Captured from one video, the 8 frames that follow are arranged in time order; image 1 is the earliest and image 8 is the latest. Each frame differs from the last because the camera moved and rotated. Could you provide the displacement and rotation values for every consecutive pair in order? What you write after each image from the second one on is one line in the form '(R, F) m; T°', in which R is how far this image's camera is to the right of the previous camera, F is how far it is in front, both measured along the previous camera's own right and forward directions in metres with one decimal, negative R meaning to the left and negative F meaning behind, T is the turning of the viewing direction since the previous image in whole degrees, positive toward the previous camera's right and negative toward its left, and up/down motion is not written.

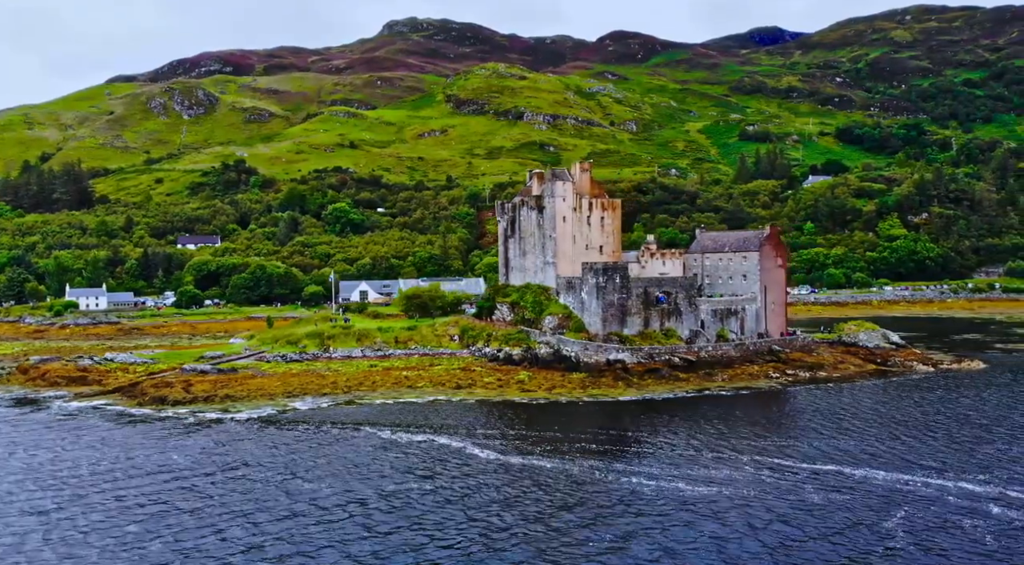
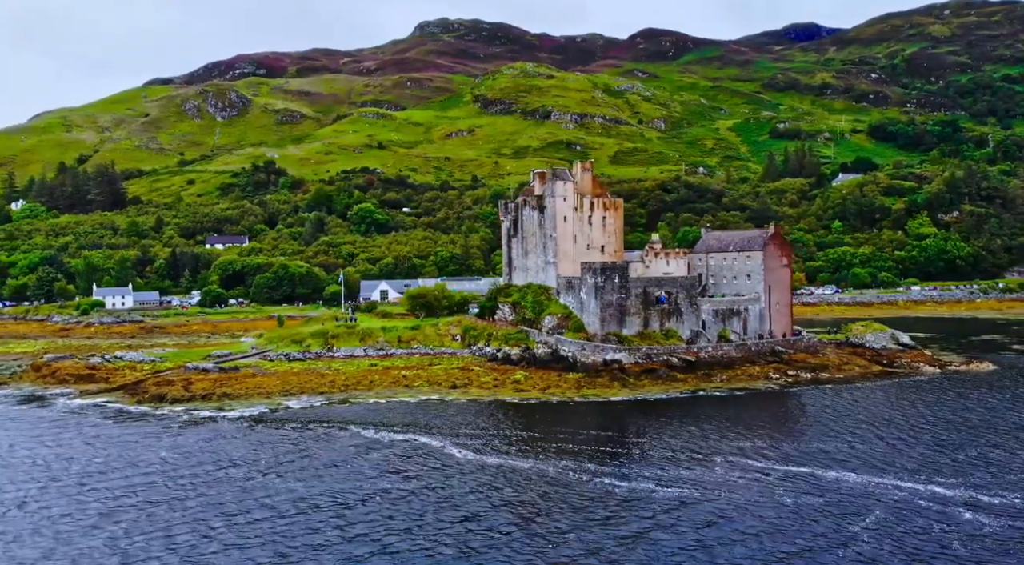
(+3.1, -0.1) m; -2°
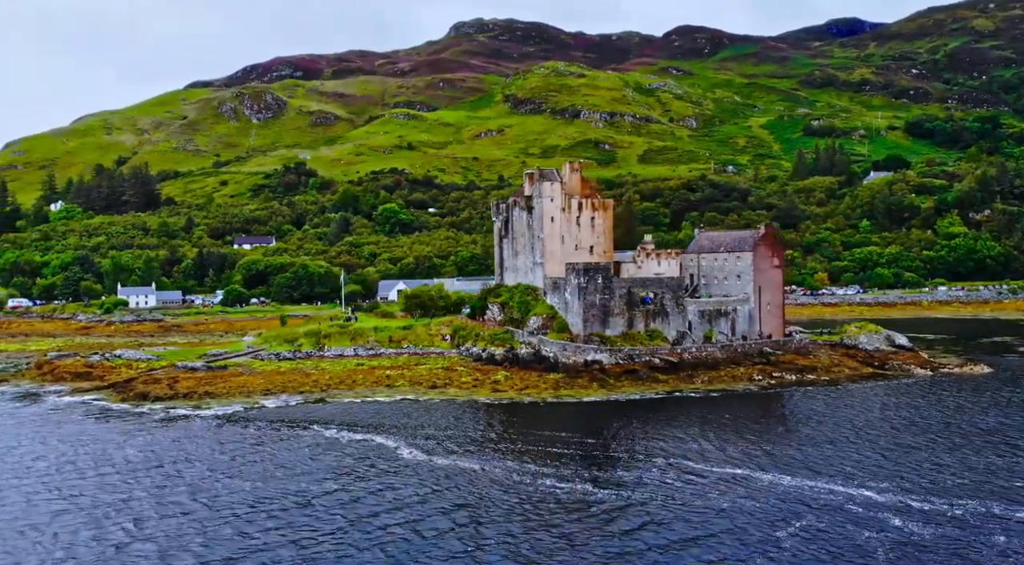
(+4.9, -0.2) m; -3°
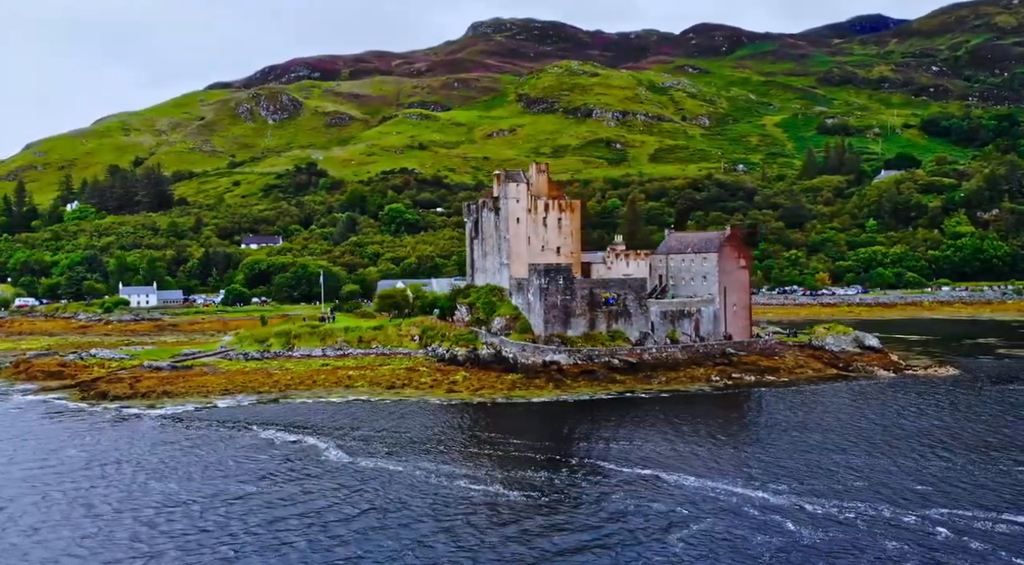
(+5.3, -0.2) m; -2°
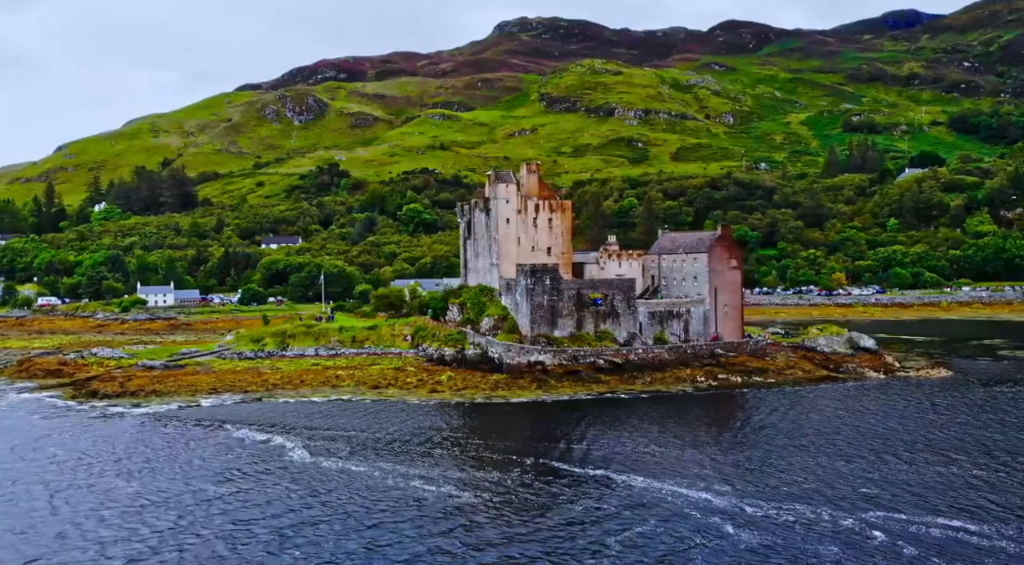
(+3.7, -0.1) m; -2°
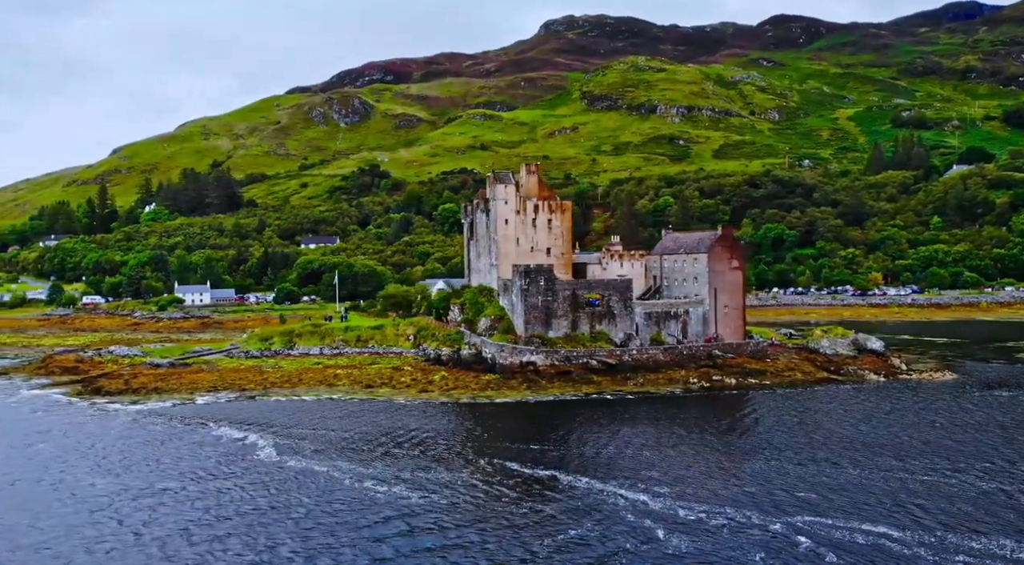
(+4.9, -0.1) m; -4°
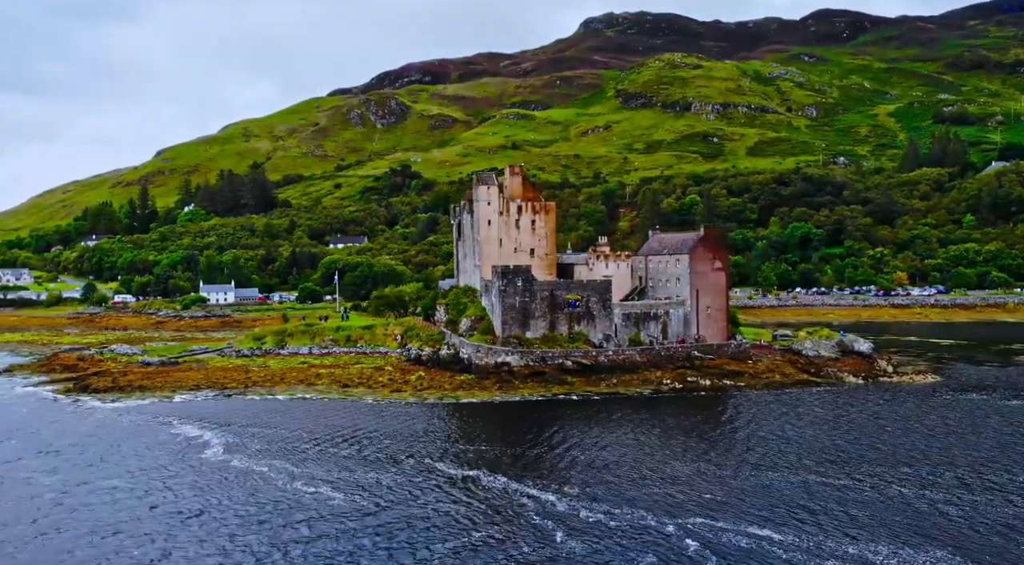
(+5.9, -0.1) m; -3°
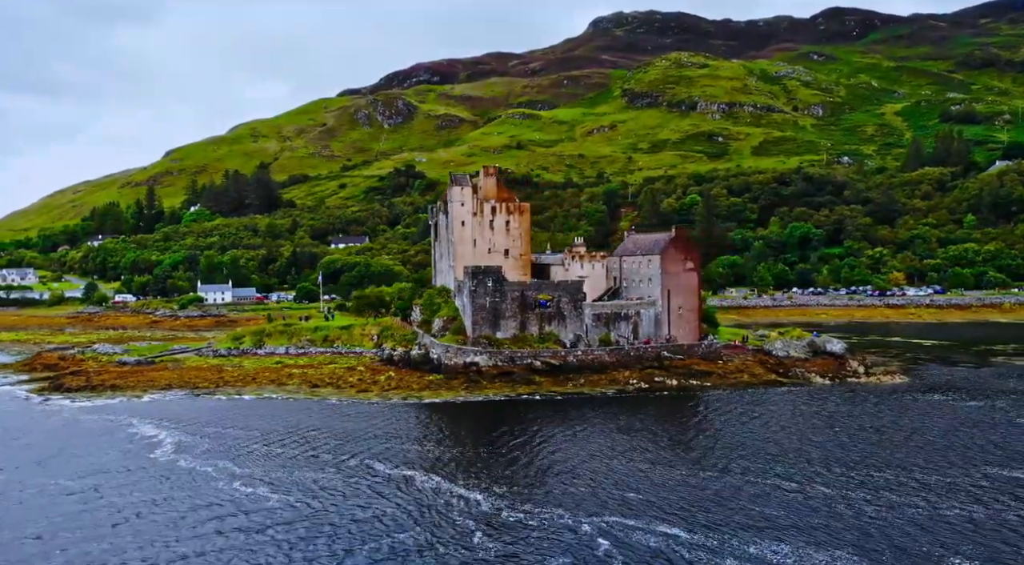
(+3.7, -0.2) m; -1°
